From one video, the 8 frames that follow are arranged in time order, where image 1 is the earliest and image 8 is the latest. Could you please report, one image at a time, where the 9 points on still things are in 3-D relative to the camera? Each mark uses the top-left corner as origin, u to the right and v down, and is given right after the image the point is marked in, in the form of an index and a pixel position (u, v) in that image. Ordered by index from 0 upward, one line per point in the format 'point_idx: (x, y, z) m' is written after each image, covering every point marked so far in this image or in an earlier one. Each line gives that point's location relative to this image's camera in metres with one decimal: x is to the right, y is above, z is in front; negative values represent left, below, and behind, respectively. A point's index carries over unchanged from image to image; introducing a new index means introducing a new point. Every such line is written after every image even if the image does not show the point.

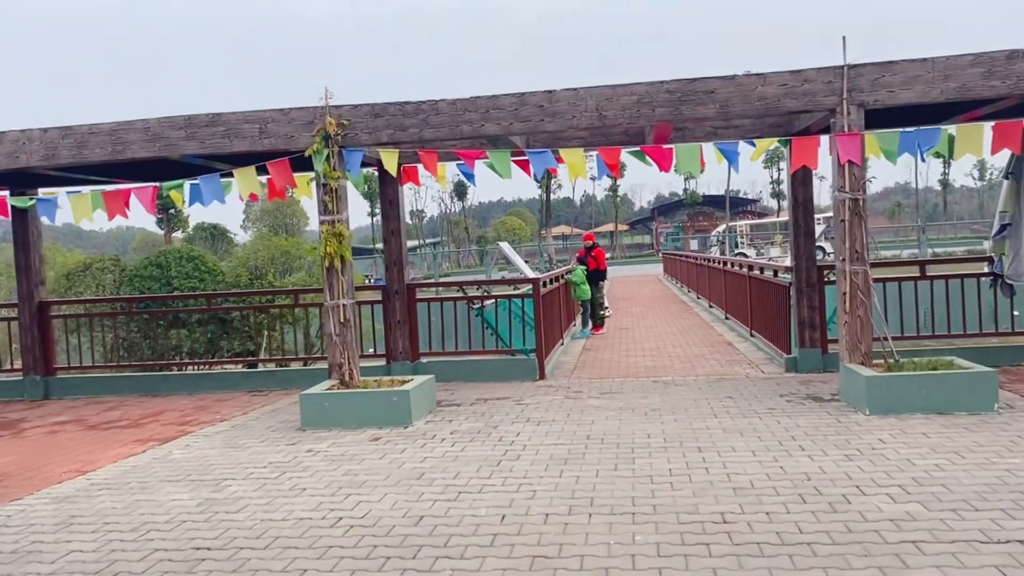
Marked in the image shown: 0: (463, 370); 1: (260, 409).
0: (-0.5, -0.8, +9.0) m
1: (-2.3, -1.1, +7.9) m
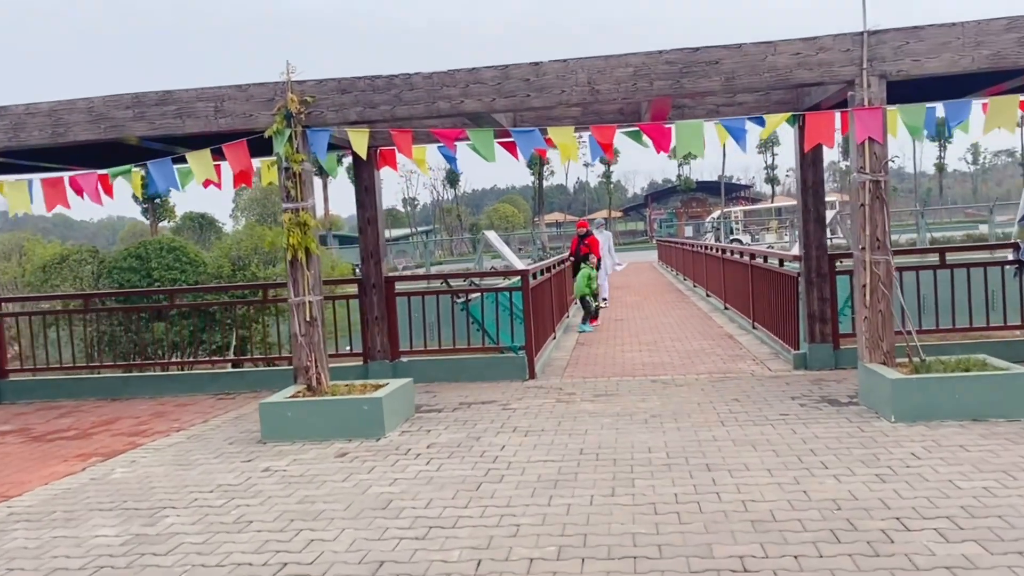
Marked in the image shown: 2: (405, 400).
0: (-0.6, -0.8, +8.4) m
1: (-2.4, -1.1, +7.2) m
2: (-0.8, -0.8, +6.5) m
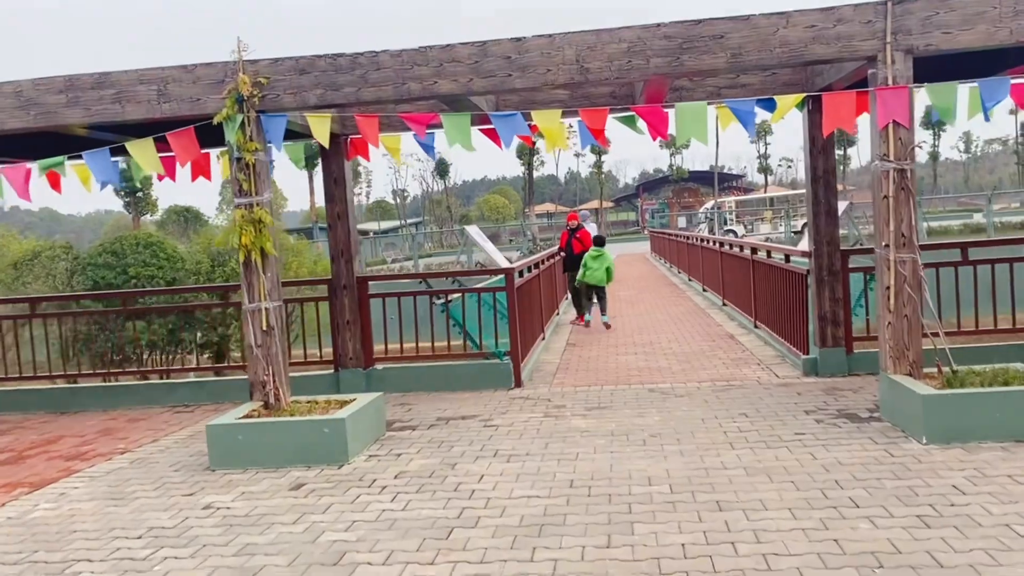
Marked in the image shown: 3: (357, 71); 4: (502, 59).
0: (-0.8, -0.8, +7.7) m
1: (-2.5, -1.1, +6.5) m
2: (-0.9, -0.8, +5.8) m
3: (-1.0, +1.4, +5.7) m
4: (-0.1, +1.5, +5.6) m
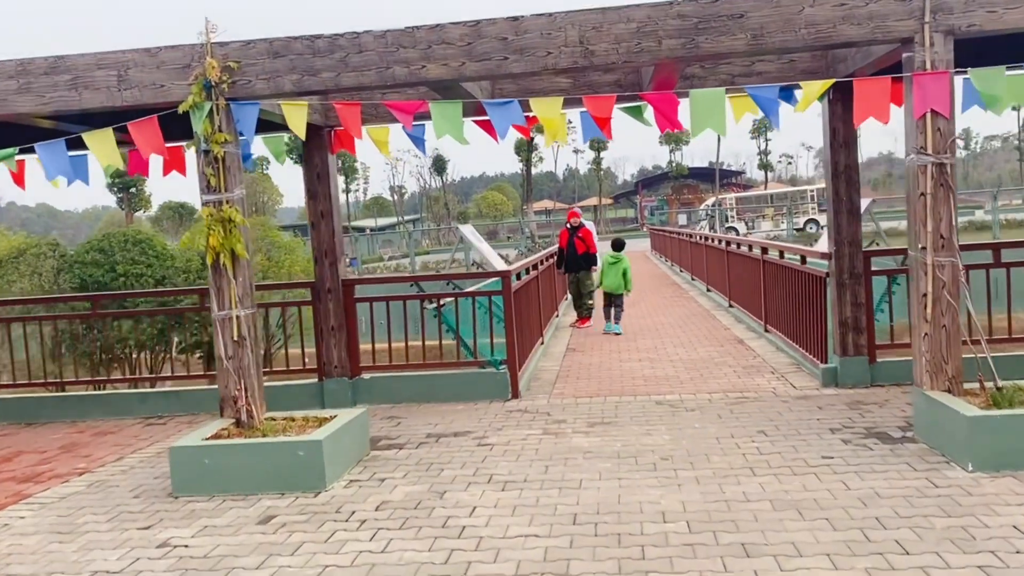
0: (-0.8, -0.8, +7.1) m
1: (-2.5, -1.1, +6.0) m
2: (-0.9, -0.9, +5.3) m
3: (-1.0, +1.4, +5.2) m
4: (-0.1, +1.4, +5.0) m
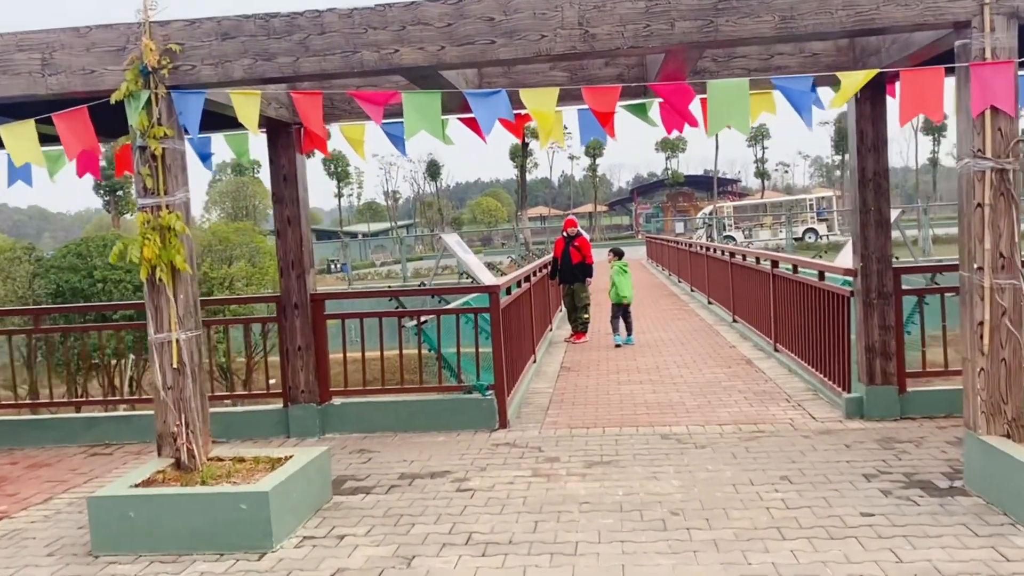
0: (-0.9, -0.9, +6.4) m
1: (-2.6, -1.2, +5.2) m
2: (-1.0, -1.0, +4.5) m
3: (-1.1, +1.3, +4.4) m
4: (-0.1, +1.3, +4.3) m
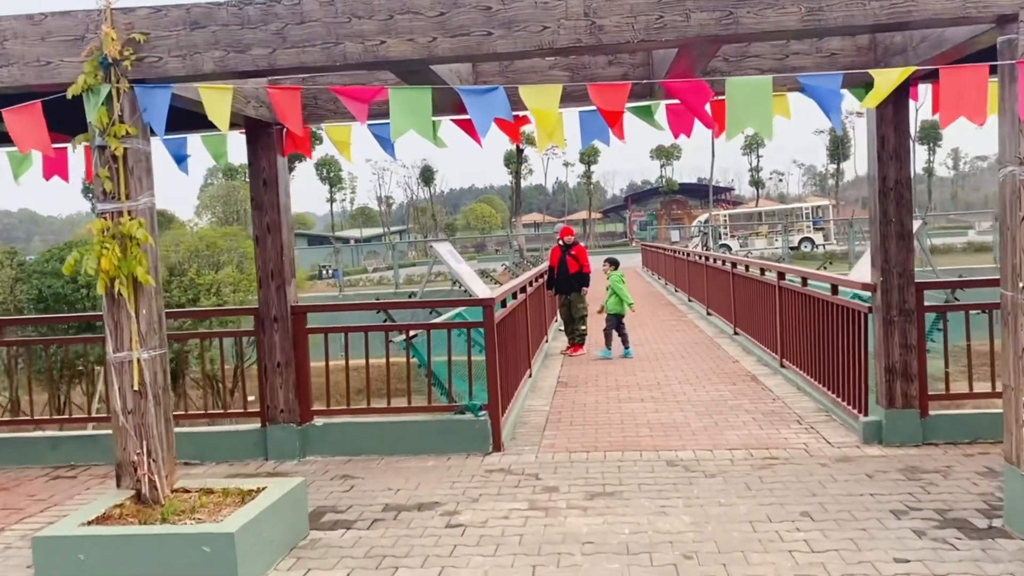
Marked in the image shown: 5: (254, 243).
0: (-0.9, -1.0, +6.0) m
1: (-2.7, -1.3, +4.8) m
2: (-1.0, -1.1, +4.1) m
3: (-1.1, +1.2, +4.0) m
4: (-0.2, +1.2, +3.9) m
5: (-1.8, +0.3, +6.0) m
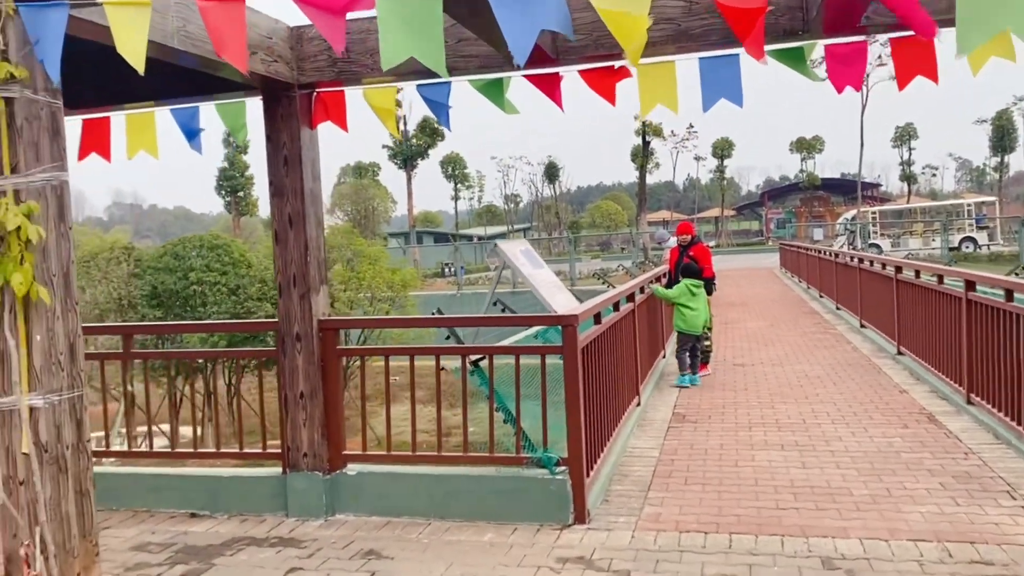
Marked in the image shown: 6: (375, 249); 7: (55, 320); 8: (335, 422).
0: (-0.5, -1.1, +4.5) m
1: (-2.4, -1.3, +3.7) m
2: (-0.8, -1.1, +2.7) m
3: (-0.9, +1.1, +2.6) m
4: (0.0, +1.2, +2.4) m
5: (-1.3, +0.3, +4.7) m
6: (-2.0, +0.6, +12.7) m
7: (-1.5, -0.1, +2.8) m
8: (-0.9, -0.7, +4.7) m
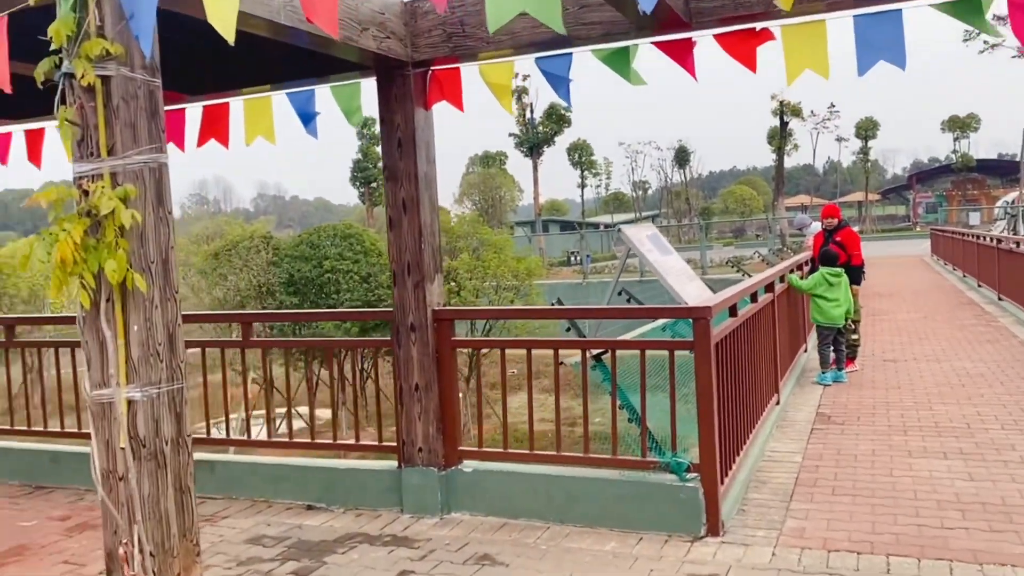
0: (+0.1, -1.0, +4.3) m
1: (-1.9, -1.3, +3.7) m
2: (-0.5, -1.1, +2.5) m
3: (-0.6, +1.2, +2.4) m
4: (+0.3, +1.2, +2.0) m
5: (-0.6, +0.3, +4.5) m
6: (-0.2, +0.7, +12.6) m
7: (-1.1, -0.1, +2.7) m
8: (-0.3, -0.7, +4.5) m
